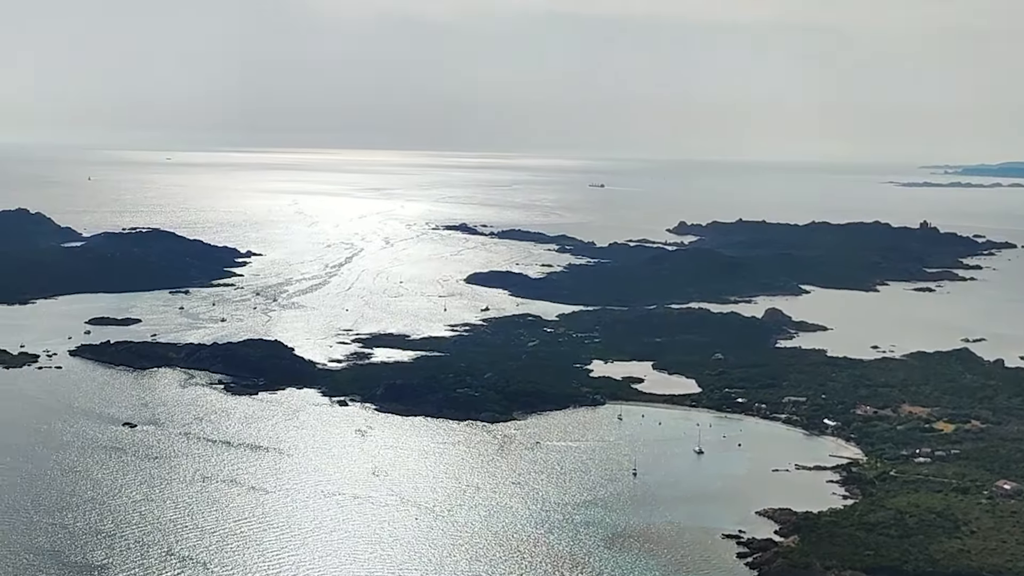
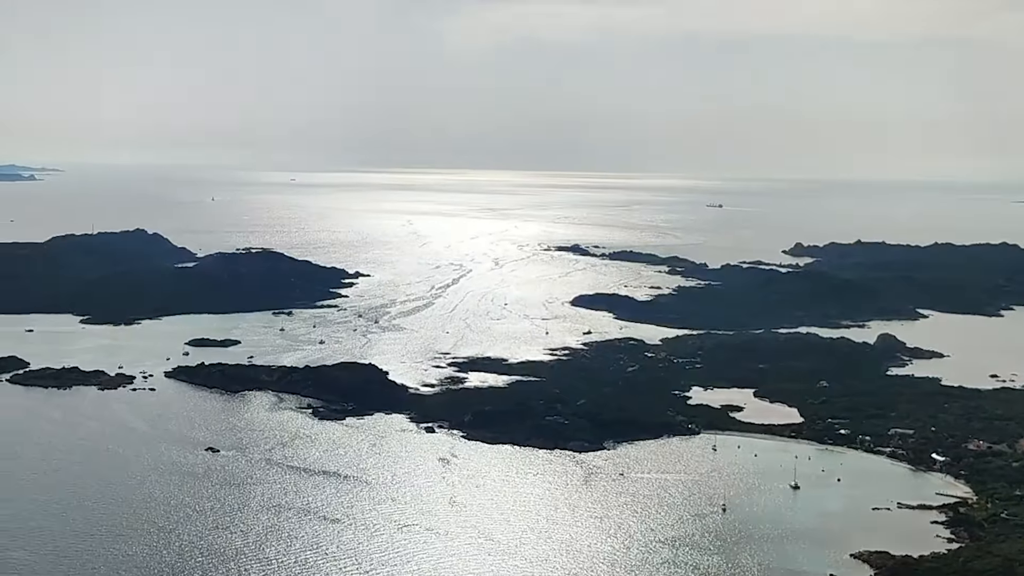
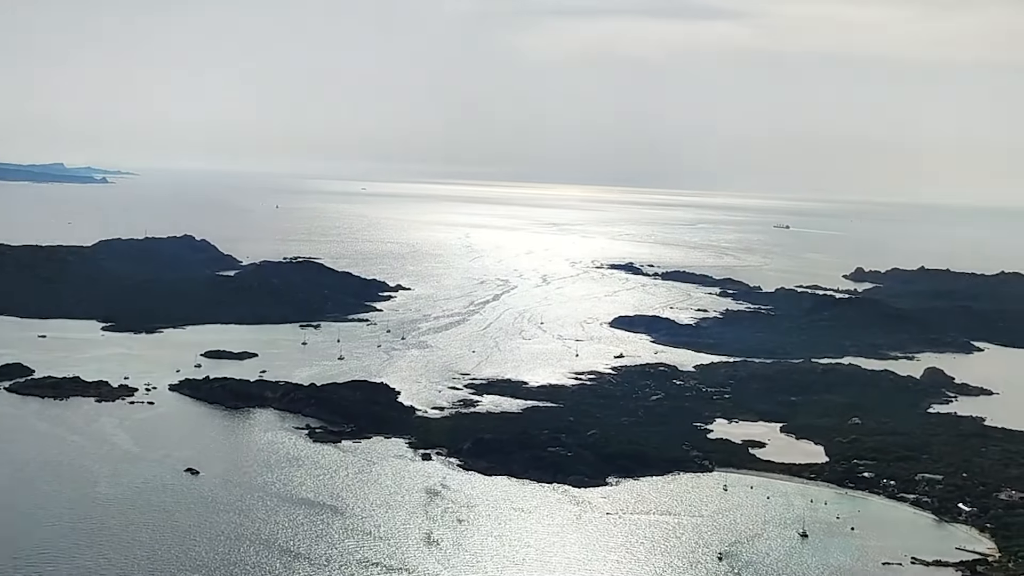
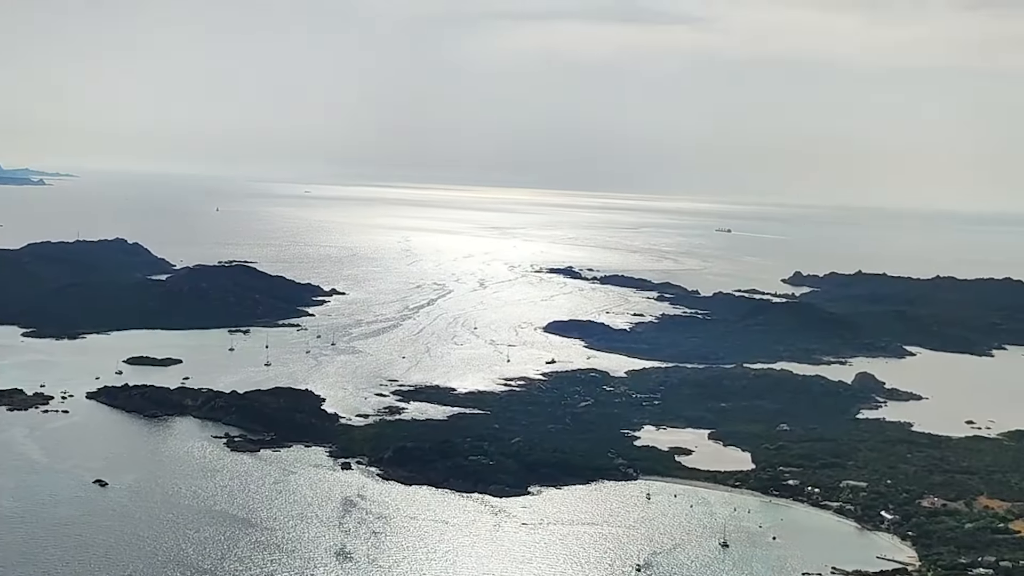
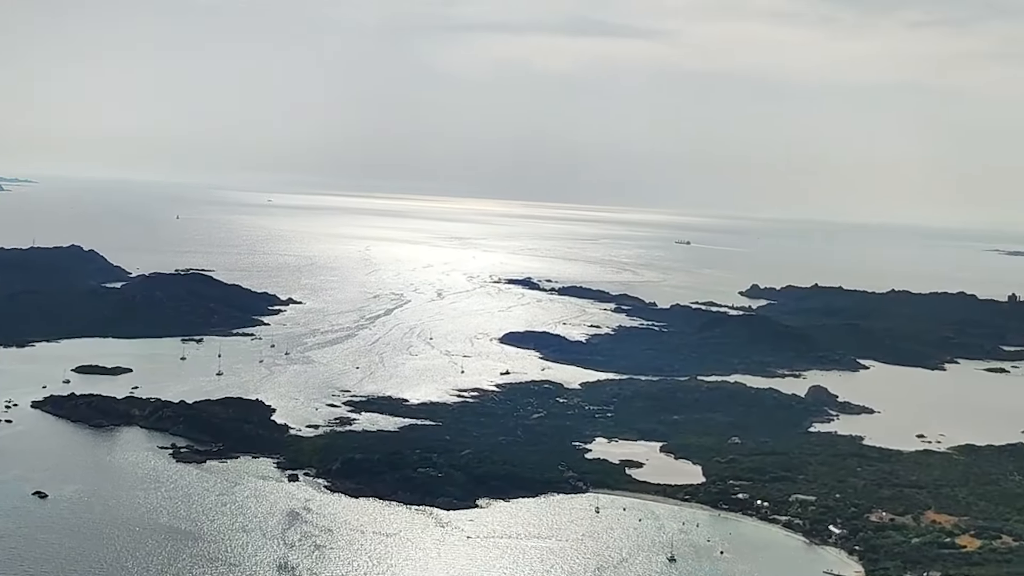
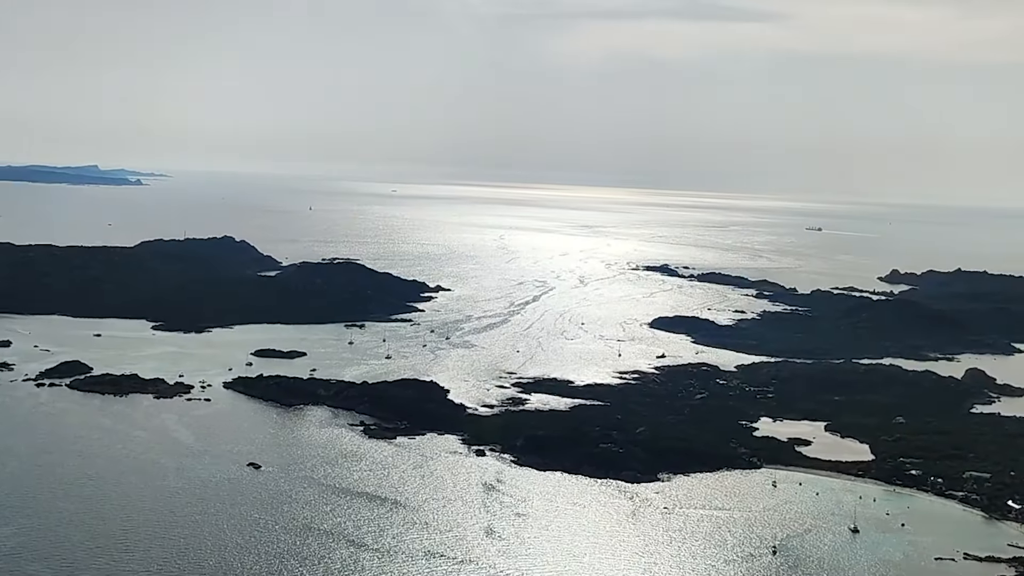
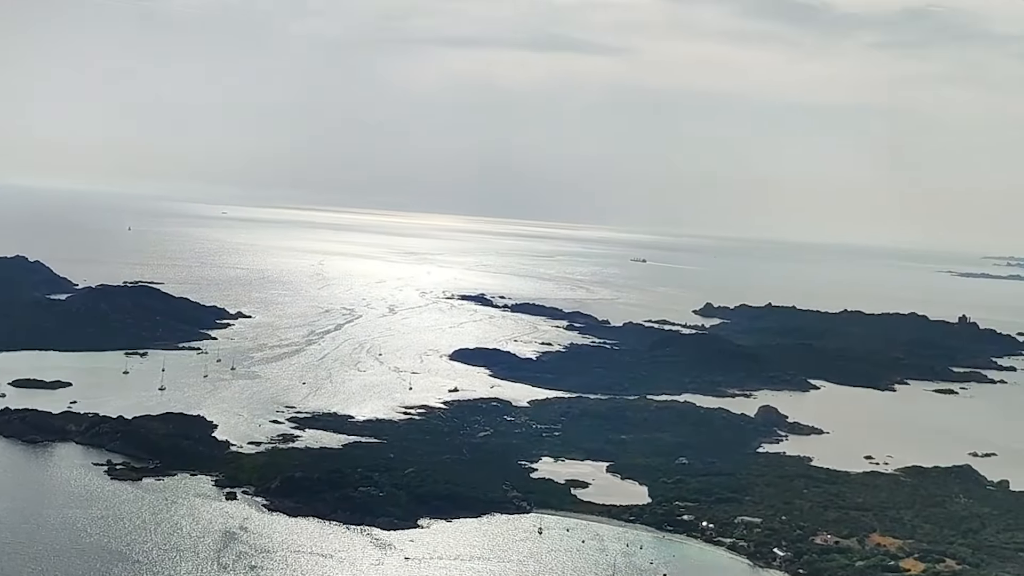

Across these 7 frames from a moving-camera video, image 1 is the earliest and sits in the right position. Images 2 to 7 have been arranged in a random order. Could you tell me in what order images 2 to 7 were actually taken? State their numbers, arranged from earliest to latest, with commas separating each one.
2, 6, 3, 4, 5, 7
